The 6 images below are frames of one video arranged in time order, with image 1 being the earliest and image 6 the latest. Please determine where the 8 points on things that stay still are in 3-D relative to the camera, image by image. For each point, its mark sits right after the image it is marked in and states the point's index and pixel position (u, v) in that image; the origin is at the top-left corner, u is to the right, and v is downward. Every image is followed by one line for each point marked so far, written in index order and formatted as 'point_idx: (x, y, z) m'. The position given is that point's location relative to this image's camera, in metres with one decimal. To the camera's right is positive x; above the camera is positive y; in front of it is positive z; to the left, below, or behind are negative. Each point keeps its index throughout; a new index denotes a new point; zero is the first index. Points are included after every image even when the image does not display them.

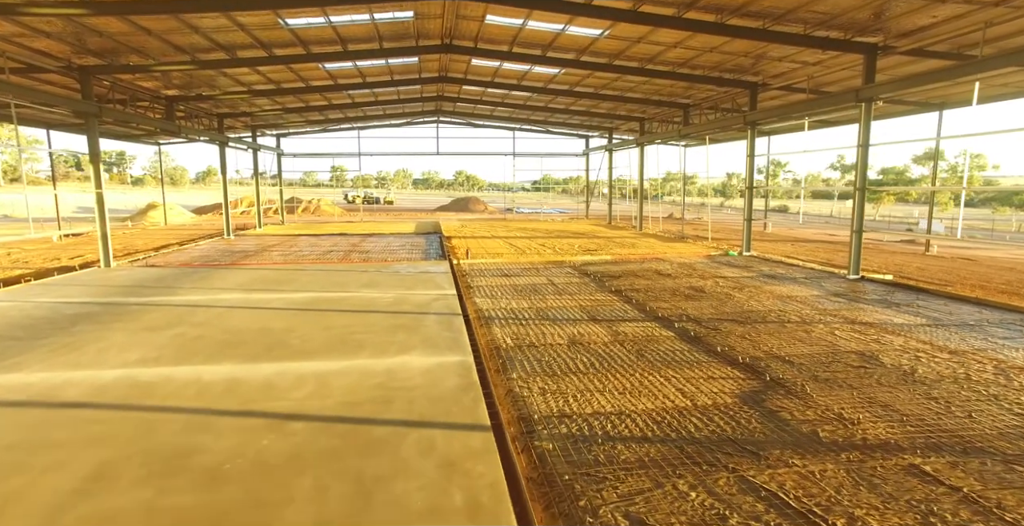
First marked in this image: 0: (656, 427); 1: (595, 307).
0: (+0.9, -1.0, +3.1) m
1: (+1.0, -0.5, +6.3) m
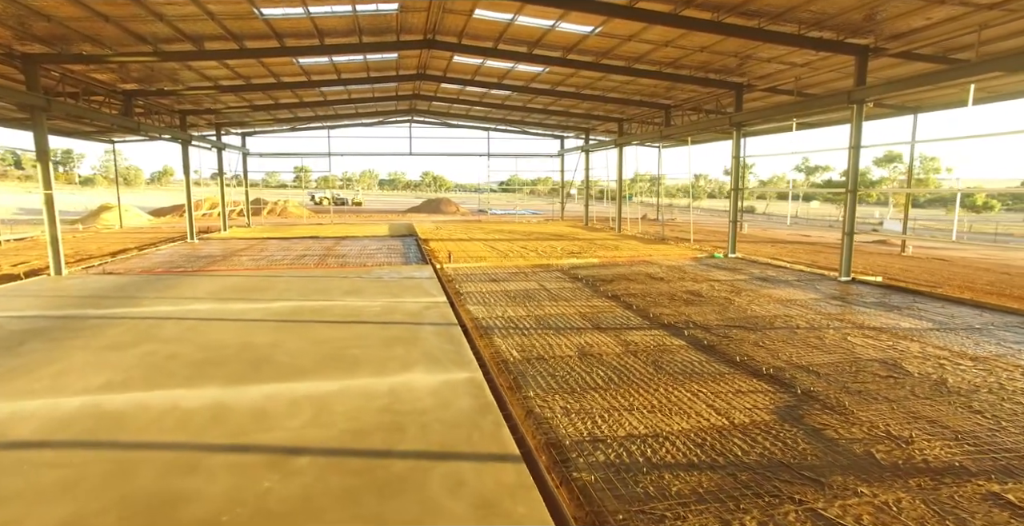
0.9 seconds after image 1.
0: (+1.0, -1.0, +2.9) m
1: (+1.0, -0.6, +6.0) m
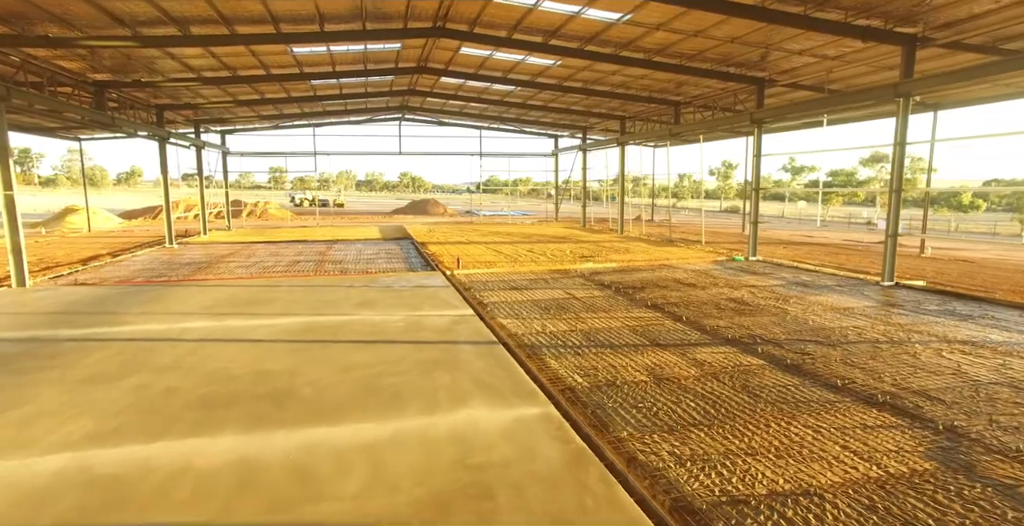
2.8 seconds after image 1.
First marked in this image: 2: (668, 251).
0: (+1.6, -1.1, +2.3) m
1: (+1.4, -0.7, +5.4) m
2: (+3.5, +0.3, +11.8) m
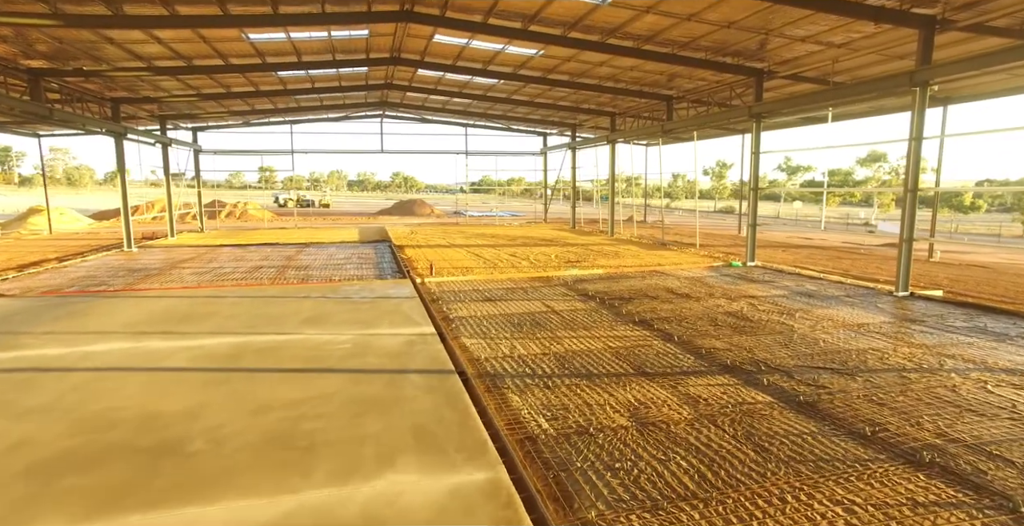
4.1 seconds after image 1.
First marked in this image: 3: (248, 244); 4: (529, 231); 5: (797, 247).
0: (+1.3, -1.2, +1.5) m
1: (+1.1, -0.8, +4.7) m
2: (+3.1, +0.2, +11.1) m
3: (-6.8, +0.5, +13.3) m
4: (+0.6, +1.1, +17.4) m
5: (+7.2, +0.4, +13.1) m
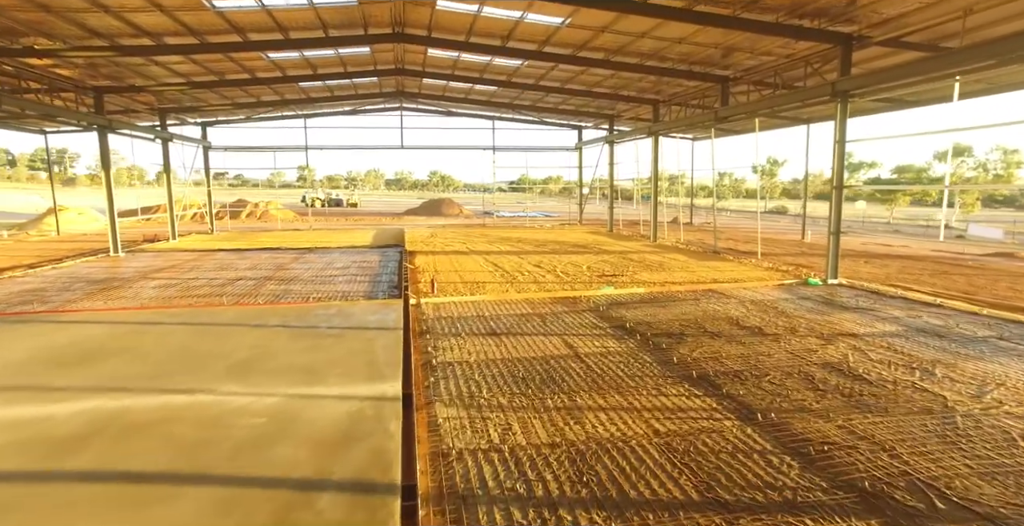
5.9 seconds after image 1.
0: (+1.0, -1.5, -0.2) m
1: (+1.0, -1.0, +2.9) m
2: (+3.5, -0.1, +9.2) m
3: (-6.2, +0.3, +12.1) m
4: (+1.4, +0.9, +15.6) m
5: (+7.7, +0.1, +10.9) m
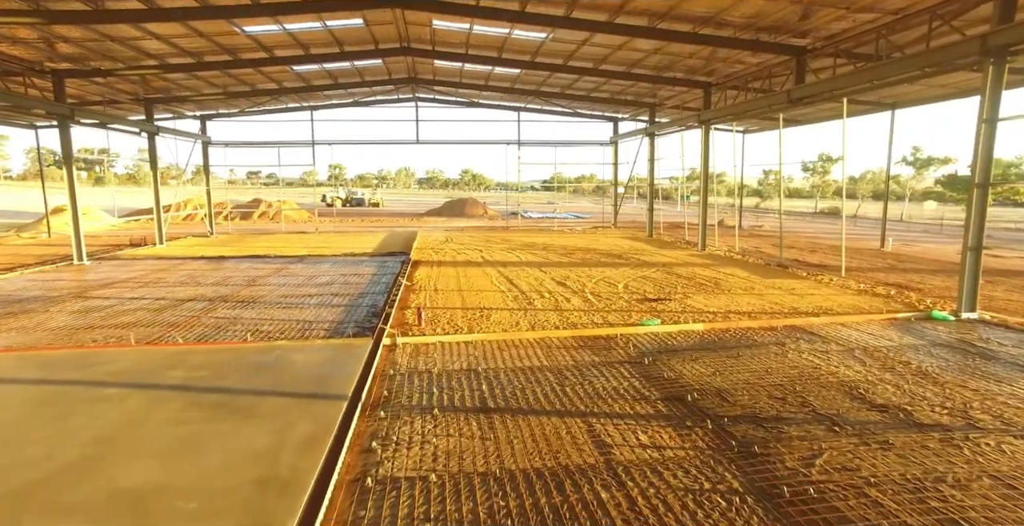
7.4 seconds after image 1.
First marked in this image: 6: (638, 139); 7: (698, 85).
0: (+0.7, -1.7, -2.1) m
1: (+0.9, -1.3, +1.0) m
2: (+3.8, -0.4, +7.1) m
3: (-5.7, +0.1, +10.7) m
4: (+2.1, +0.6, +13.7) m
5: (+8.0, -0.2, +8.6) m
6: (+3.8, +3.7, +15.6) m
7: (+4.0, +3.8, +11.3) m
